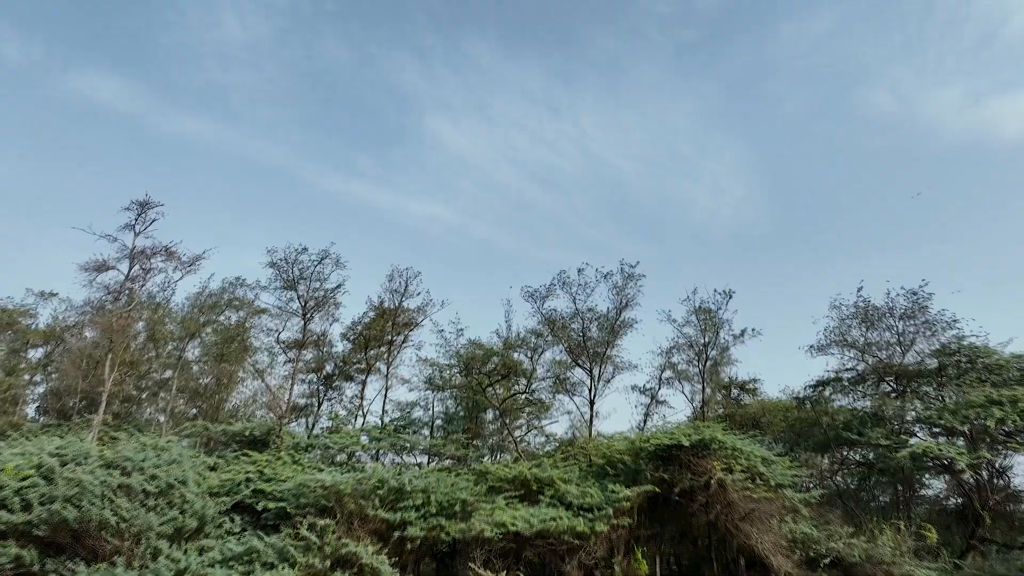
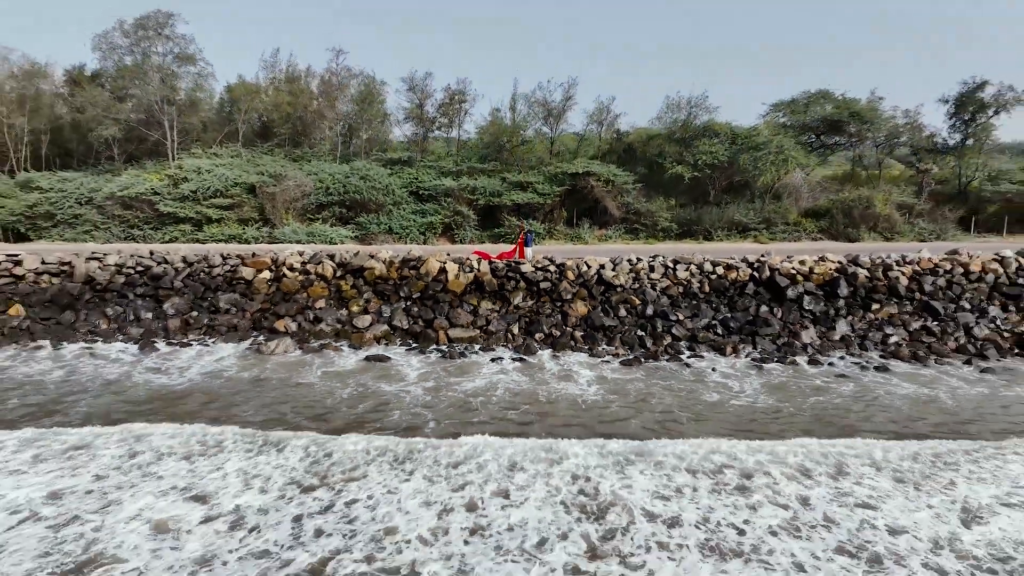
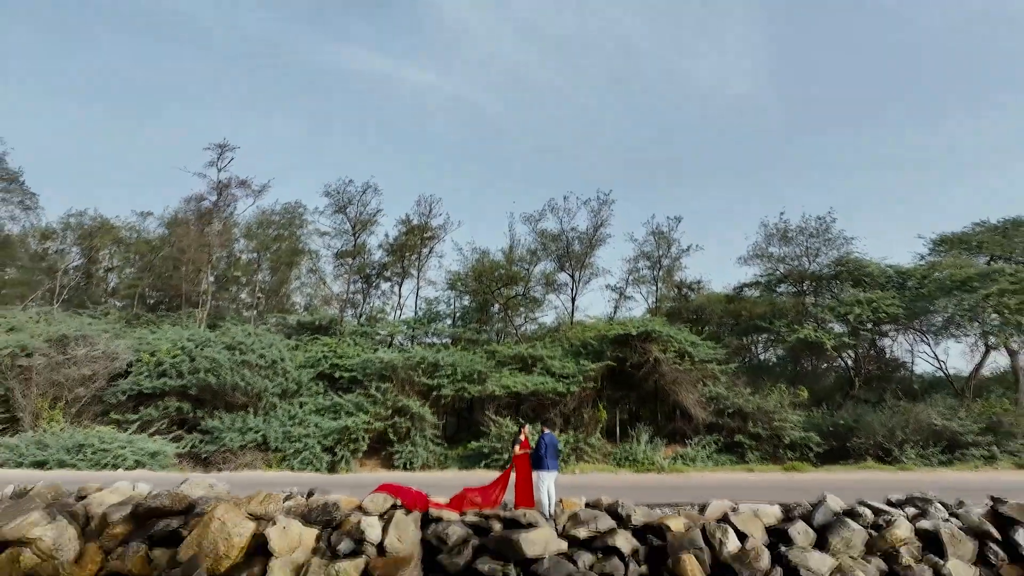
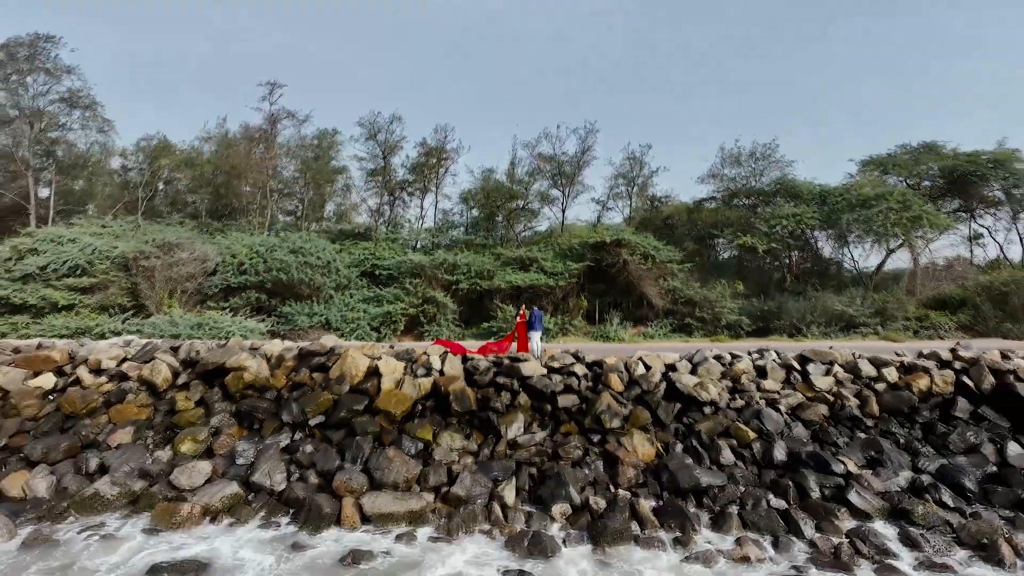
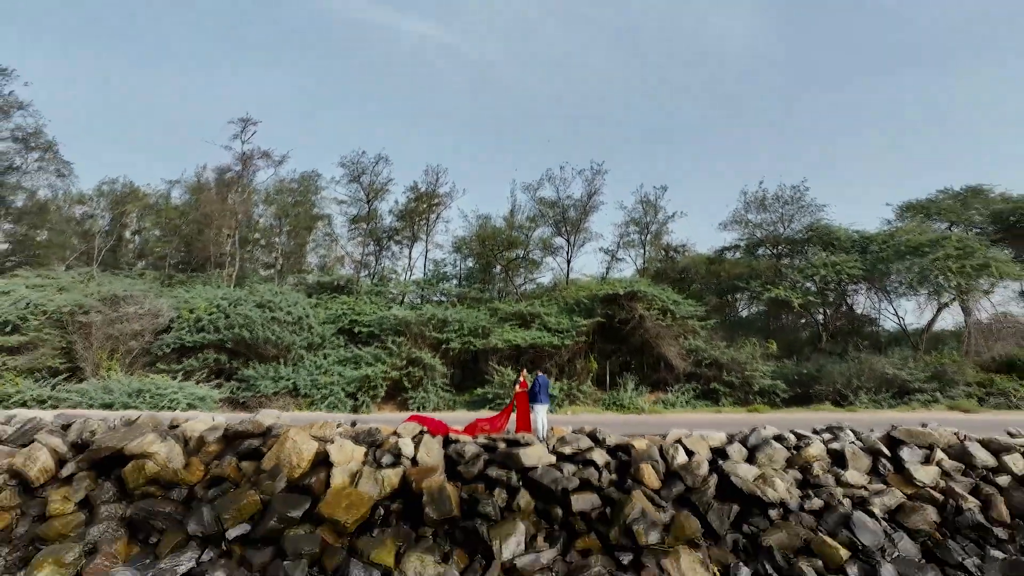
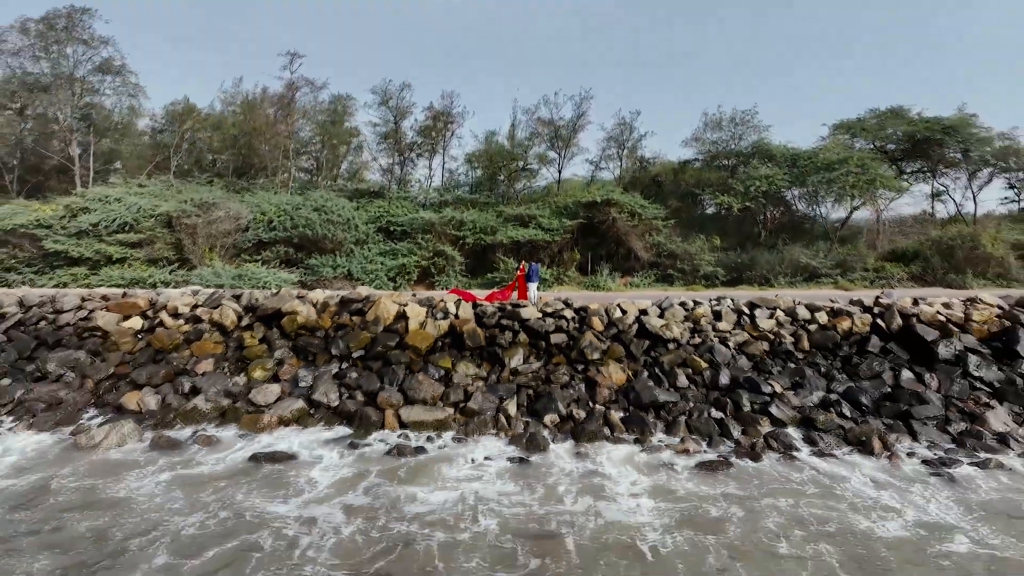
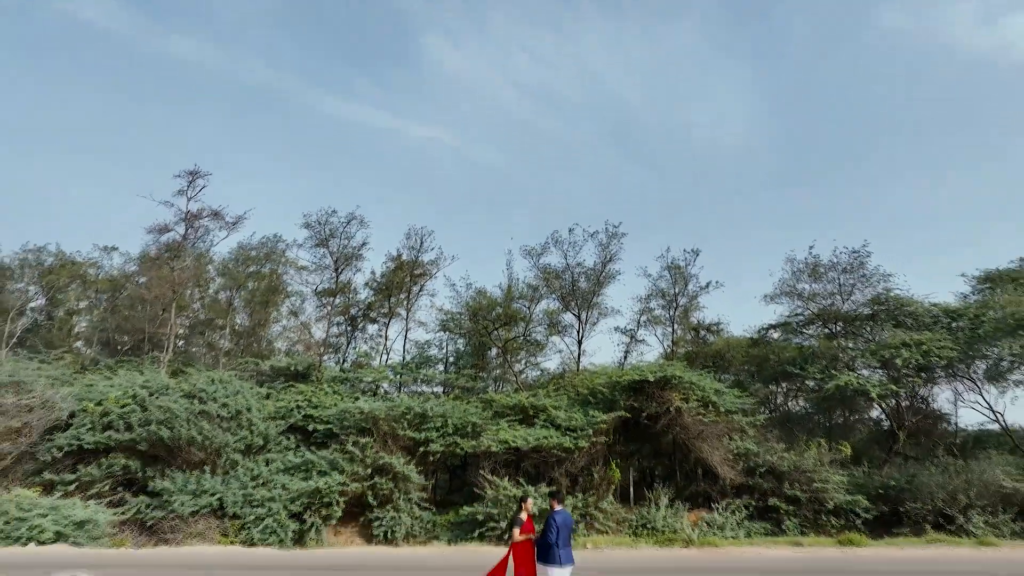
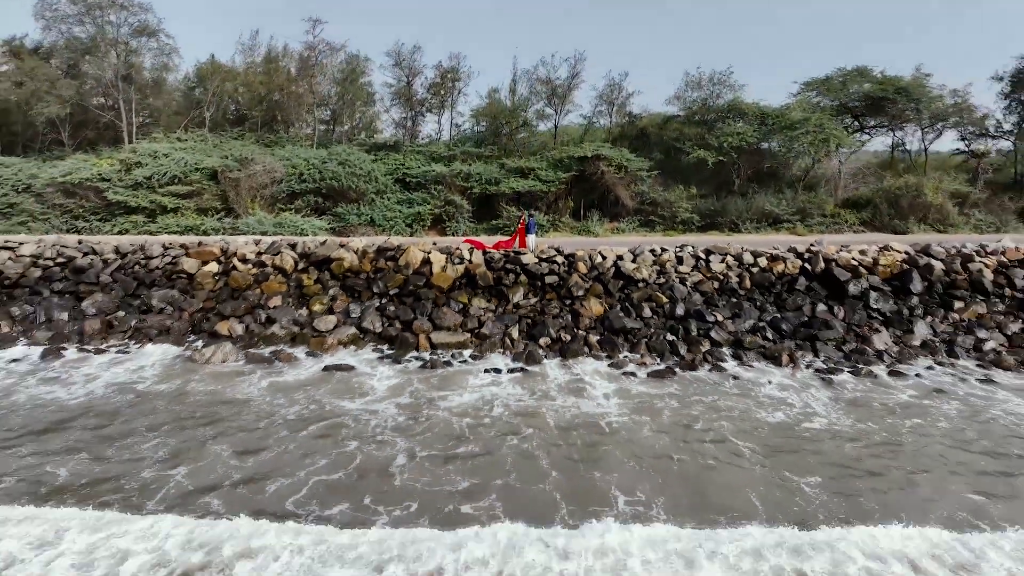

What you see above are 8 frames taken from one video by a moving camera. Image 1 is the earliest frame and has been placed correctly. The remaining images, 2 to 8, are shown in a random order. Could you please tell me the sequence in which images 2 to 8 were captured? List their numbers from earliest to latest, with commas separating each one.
7, 3, 5, 4, 6, 8, 2
